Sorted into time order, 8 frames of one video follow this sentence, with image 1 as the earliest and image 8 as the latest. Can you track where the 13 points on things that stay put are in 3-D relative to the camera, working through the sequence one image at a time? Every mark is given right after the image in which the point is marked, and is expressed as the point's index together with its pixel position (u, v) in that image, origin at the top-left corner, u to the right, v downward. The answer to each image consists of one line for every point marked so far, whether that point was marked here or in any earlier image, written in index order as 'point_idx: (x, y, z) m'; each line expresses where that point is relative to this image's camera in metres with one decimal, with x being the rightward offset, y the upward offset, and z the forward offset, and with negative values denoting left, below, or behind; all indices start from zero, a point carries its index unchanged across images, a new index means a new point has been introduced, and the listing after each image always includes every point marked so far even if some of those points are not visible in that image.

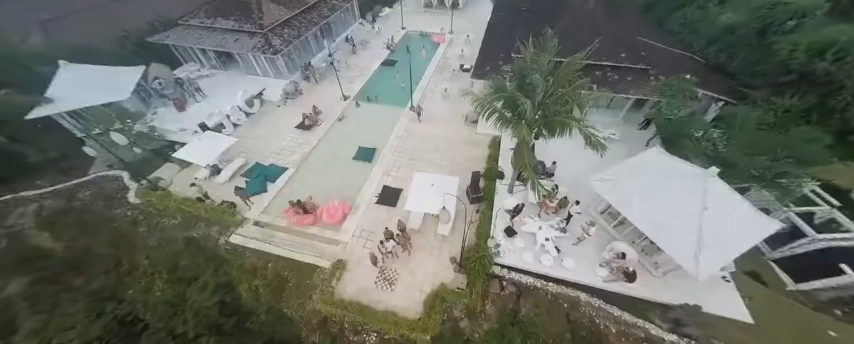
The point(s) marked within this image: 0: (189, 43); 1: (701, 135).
0: (-19.1, +10.3, +19.9) m
1: (+13.0, +1.7, +11.8) m
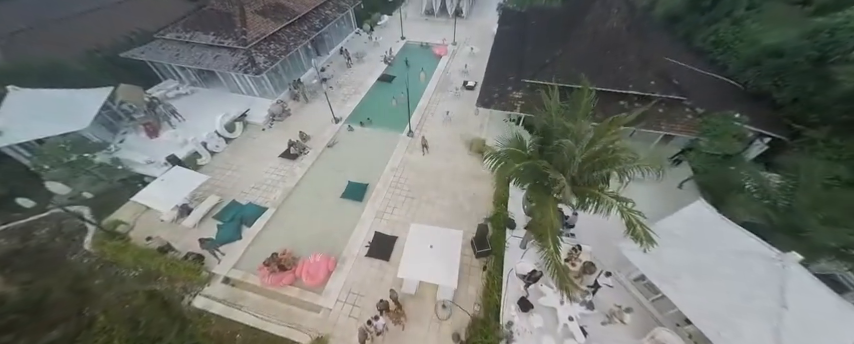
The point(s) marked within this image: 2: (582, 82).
0: (-19.1, +8.1, +18.1) m
1: (+12.9, -0.6, +9.8) m
2: (+8.2, +4.8, +13.4) m
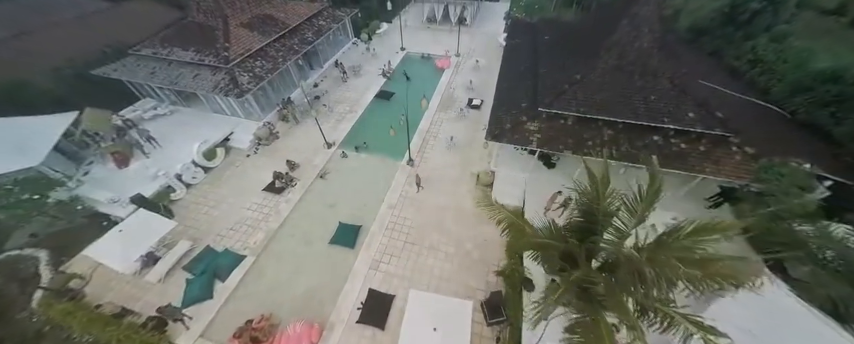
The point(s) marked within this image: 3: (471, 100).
0: (-18.9, +6.1, +16.4) m
1: (+13.0, -2.7, +8.0) m
2: (+8.3, +2.8, +11.6) m
3: (+3.5, +5.8, +19.9) m
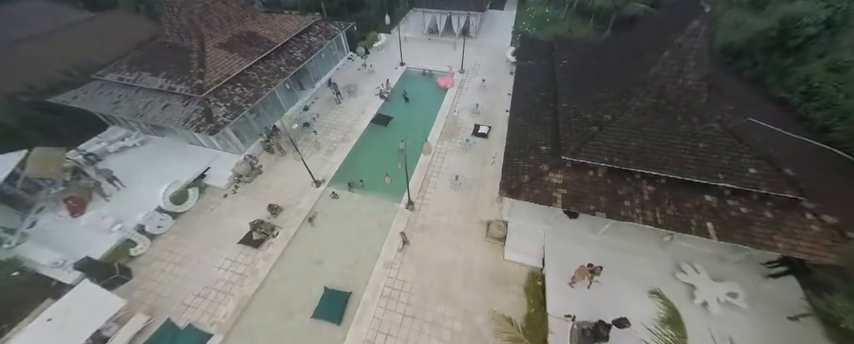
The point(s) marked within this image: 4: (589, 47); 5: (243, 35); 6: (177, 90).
0: (-18.8, +3.6, +14.4) m
1: (+13.1, -5.2, +6.0) m
2: (+8.4, +0.3, +9.6) m
3: (+3.6, +3.3, +17.9) m
4: (+9.9, +7.7, +15.3) m
5: (-12.6, +9.4, +17.1) m
6: (-14.0, +4.6, +14.0) m
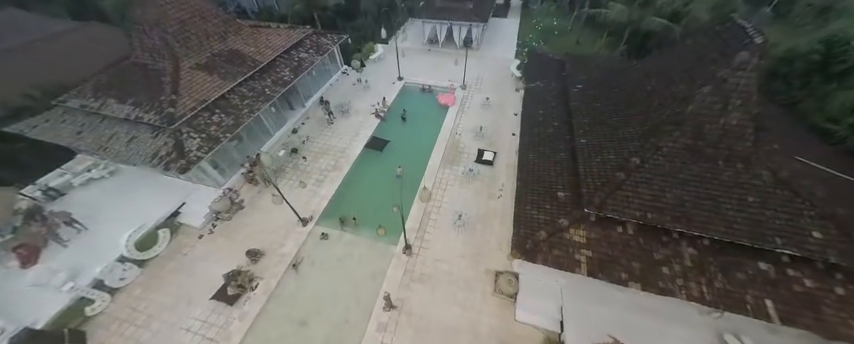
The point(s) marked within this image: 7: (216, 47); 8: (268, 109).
0: (-18.9, +1.6, +12.8) m
1: (+13.1, -7.1, +4.5) m
2: (+8.4, -1.7, +8.1) m
3: (+3.6, +1.3, +16.4) m
4: (+9.9, +5.7, +13.8) m
5: (-12.7, +7.4, +15.6) m
6: (-14.1, +2.6, +12.5) m
7: (-13.2, +7.9, +15.6) m
8: (-10.2, +4.0, +16.0) m
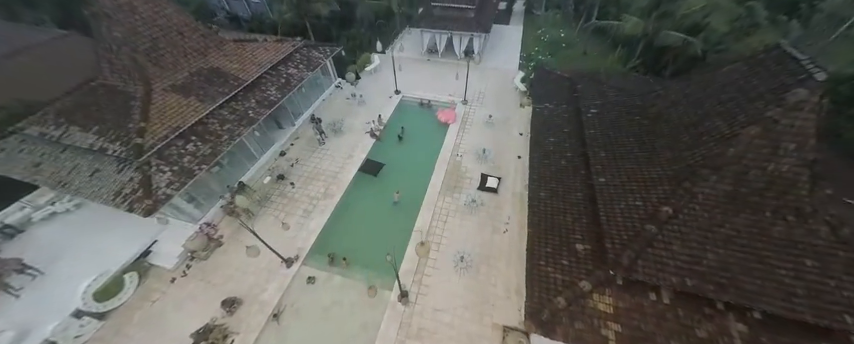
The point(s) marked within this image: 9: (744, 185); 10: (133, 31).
0: (-18.9, -0.1, +11.5) m
1: (+13.0, -8.7, +3.2) m
2: (+8.3, -3.3, +6.7) m
3: (+3.5, -0.3, +15.1) m
4: (+9.8, +4.1, +12.5) m
5: (-12.8, +5.7, +14.2) m
6: (-14.2, +0.9, +11.2) m
7: (-13.3, +6.2, +14.3) m
8: (-10.3, +2.3, +14.6) m
9: (+9.7, -0.6, +7.6) m
10: (-14.7, +7.0, +12.5) m
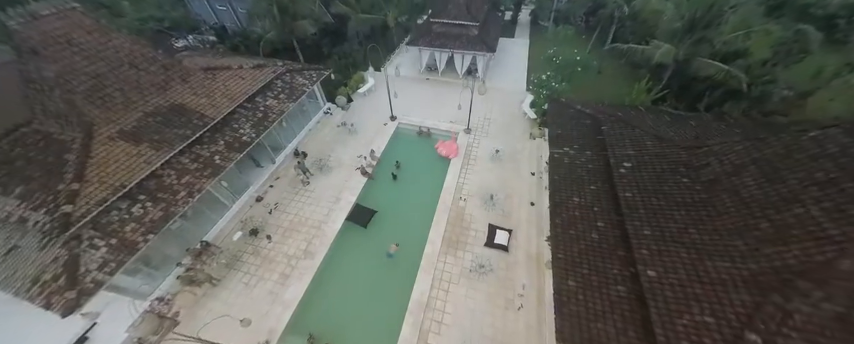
0: (-19.0, -2.9, +9.3) m
1: (+13.0, -11.4, +1.0) m
2: (+8.2, -6.0, +4.6) m
3: (+3.5, -3.1, +12.9) m
4: (+9.7, +1.4, +10.4) m
5: (-12.9, +2.9, +12.1) m
6: (-14.2, -1.8, +9.0) m
7: (-13.4, +3.4, +12.1) m
8: (-10.4, -0.4, +12.5) m
9: (+9.6, -3.2, +5.4) m
10: (-14.8, +4.3, +10.3) m
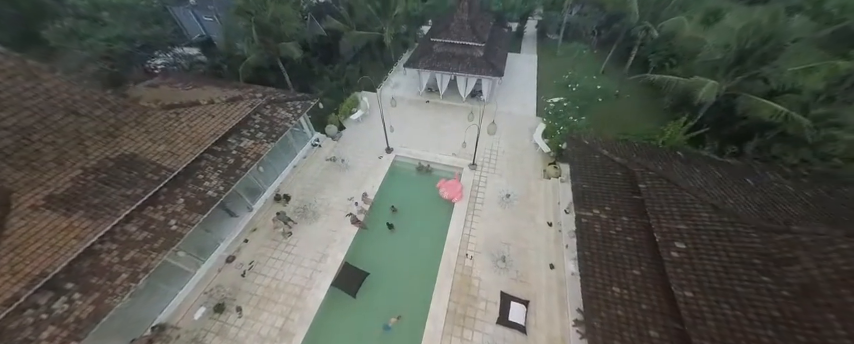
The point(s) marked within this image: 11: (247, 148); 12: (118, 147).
0: (-19.0, -5.6, +7.2) m
1: (+13.1, -14.0, -1.1) m
2: (+8.3, -8.6, +2.5) m
3: (+3.5, -5.7, +10.8) m
4: (+9.7, -1.3, +8.3) m
5: (-12.8, +0.2, +10.0) m
6: (-14.2, -4.5, +6.9) m
7: (-13.4, +0.7, +10.0) m
8: (-10.4, -3.1, +10.4) m
9: (+9.7, -5.8, +3.3) m
10: (-14.8, +1.6, +8.2) m
11: (-9.2, +1.2, +12.7) m
12: (-13.0, +1.1, +10.5) m
